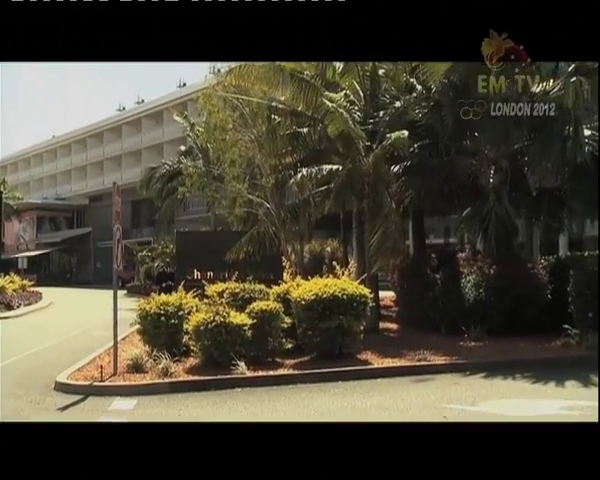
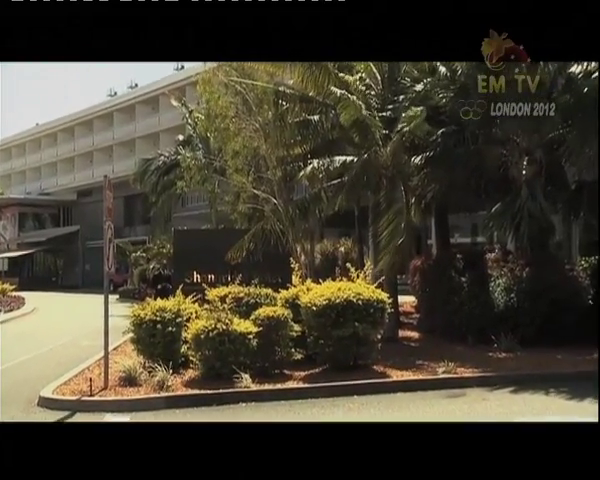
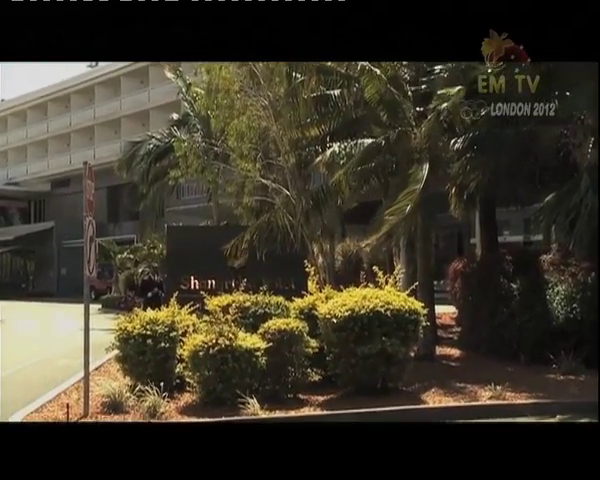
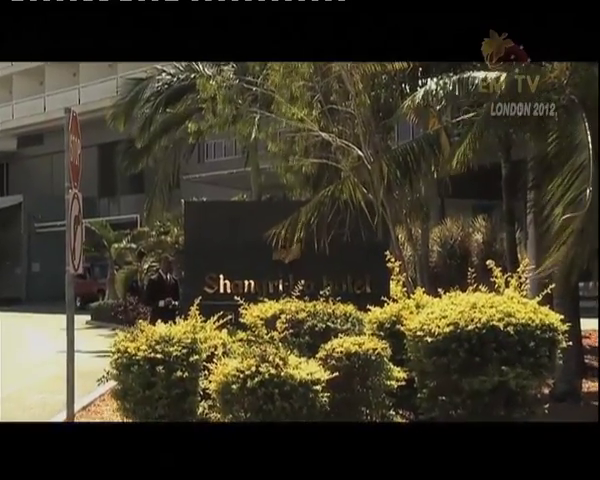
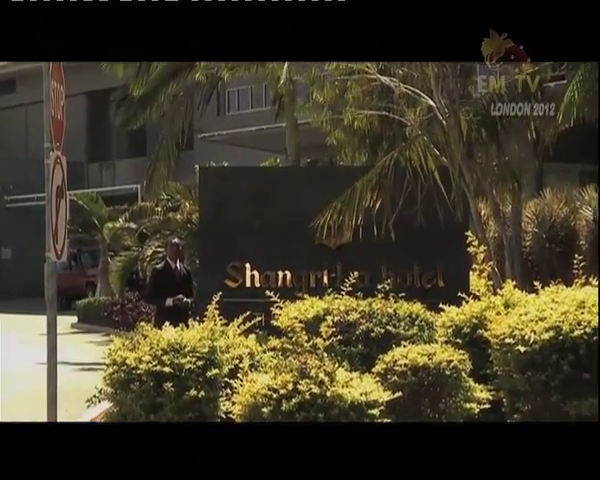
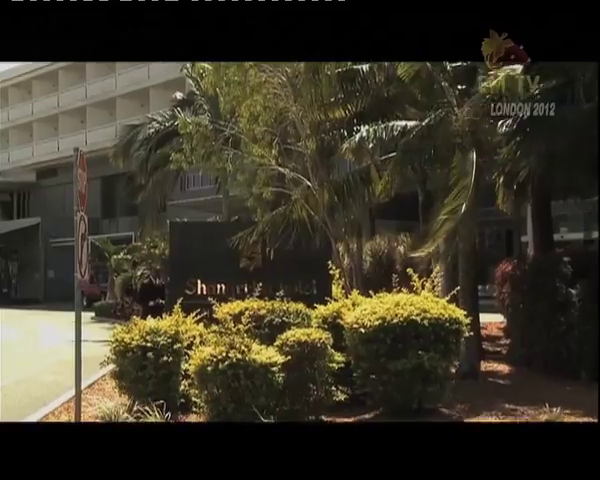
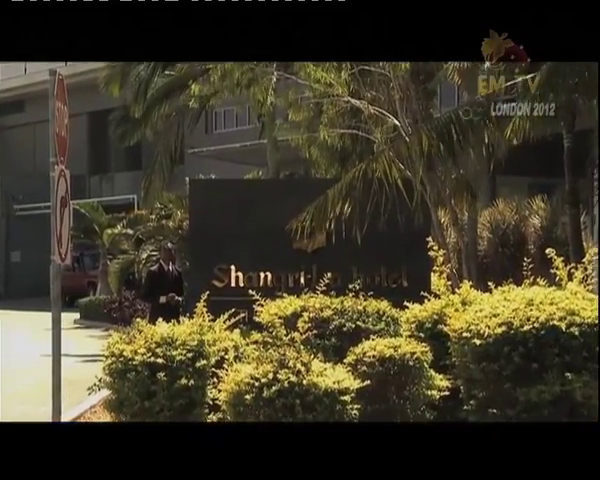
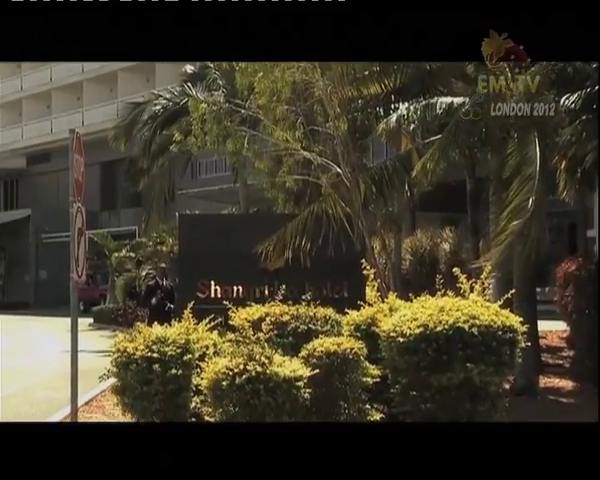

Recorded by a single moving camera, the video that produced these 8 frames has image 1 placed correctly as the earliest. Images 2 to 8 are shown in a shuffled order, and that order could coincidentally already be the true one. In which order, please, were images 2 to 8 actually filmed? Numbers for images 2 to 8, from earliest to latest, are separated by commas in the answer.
2, 3, 6, 8, 4, 7, 5
